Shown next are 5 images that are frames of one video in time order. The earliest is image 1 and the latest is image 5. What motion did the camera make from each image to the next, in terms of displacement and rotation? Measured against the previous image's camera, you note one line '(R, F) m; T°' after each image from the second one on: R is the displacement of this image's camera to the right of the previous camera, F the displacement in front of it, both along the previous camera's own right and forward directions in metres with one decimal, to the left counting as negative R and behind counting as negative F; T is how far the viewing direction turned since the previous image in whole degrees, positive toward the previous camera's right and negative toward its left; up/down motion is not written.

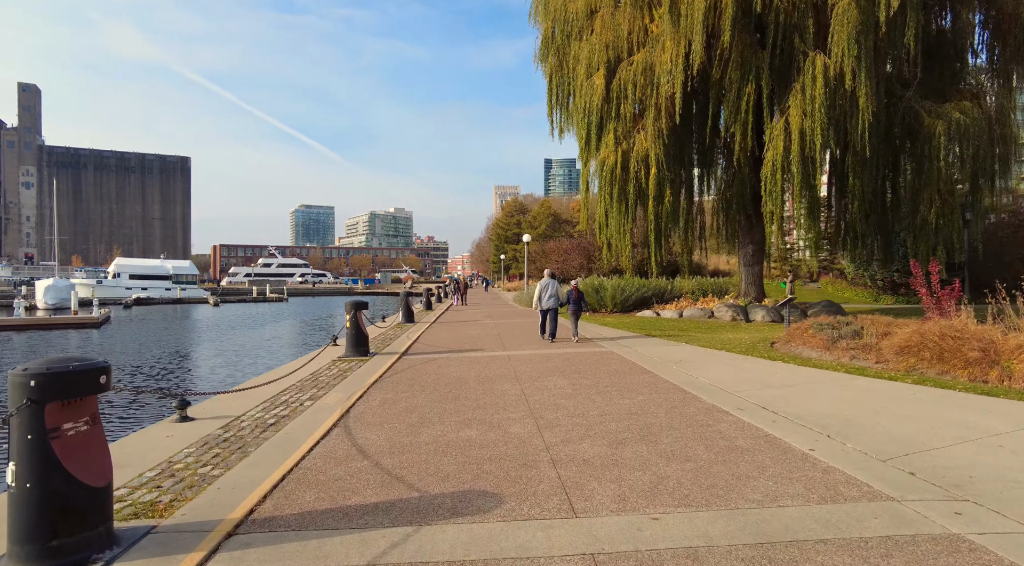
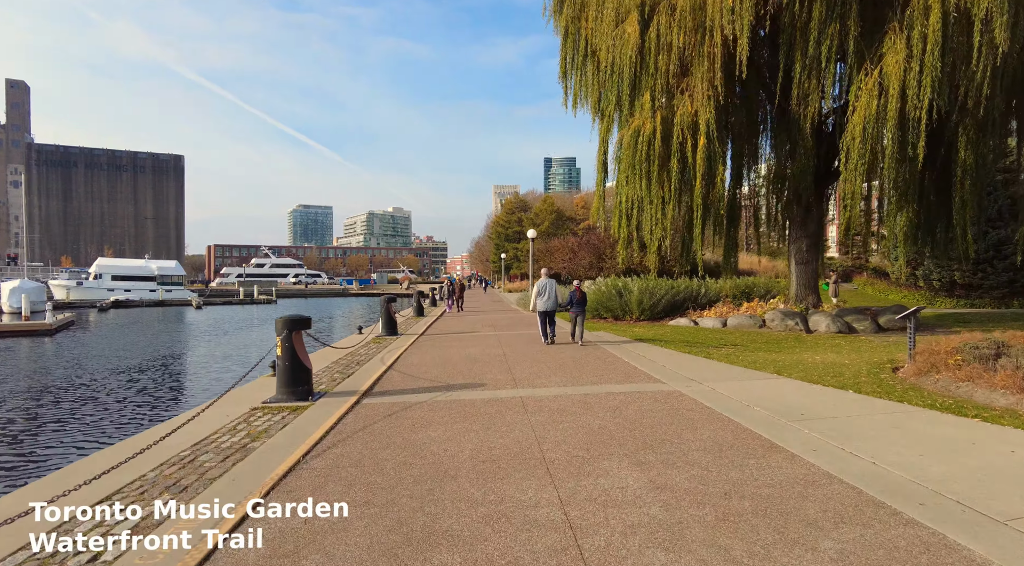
(-0.2, +3.9) m; 0°
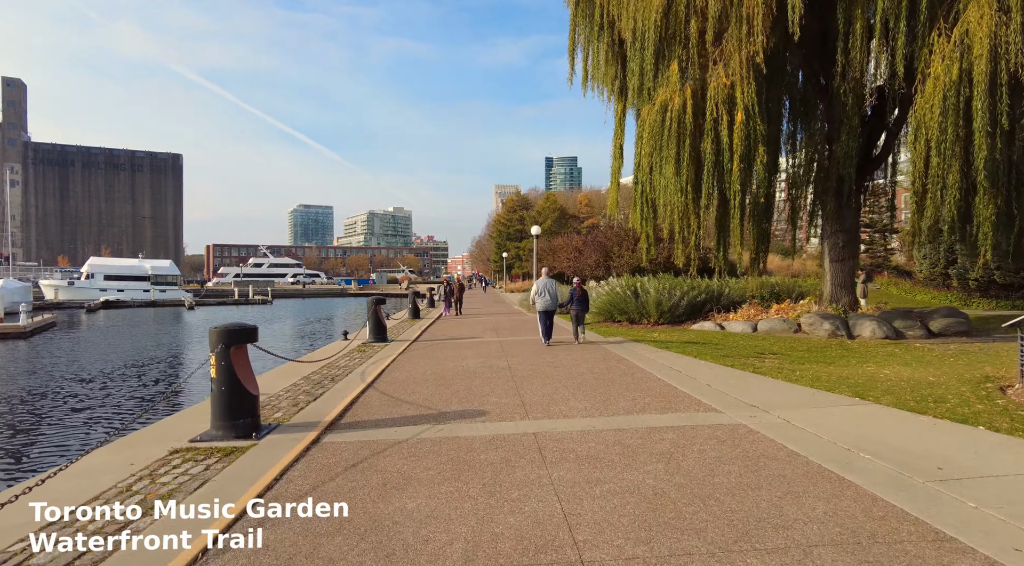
(-0.1, +1.9) m; 0°
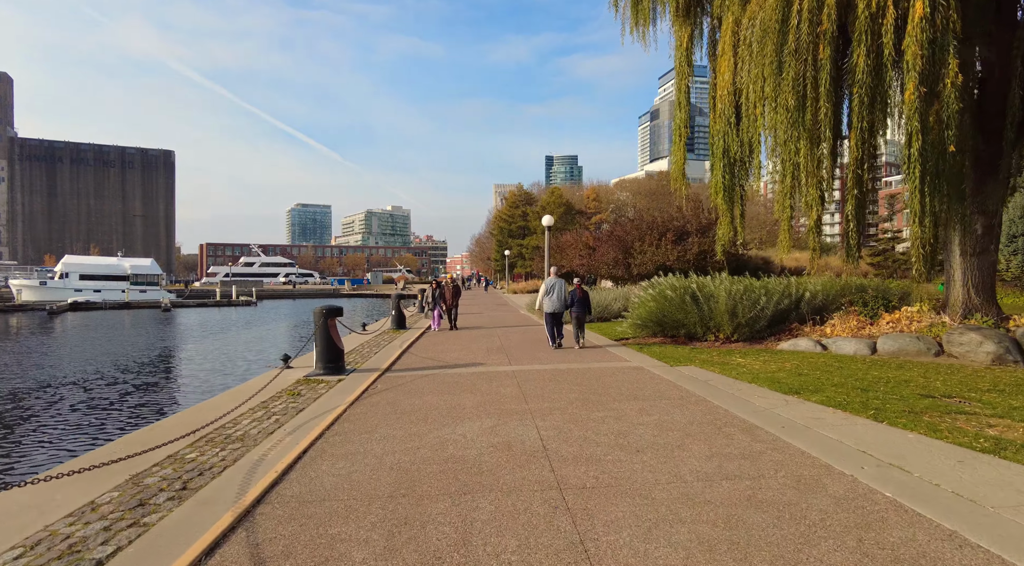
(-0.3, +4.9) m; 0°
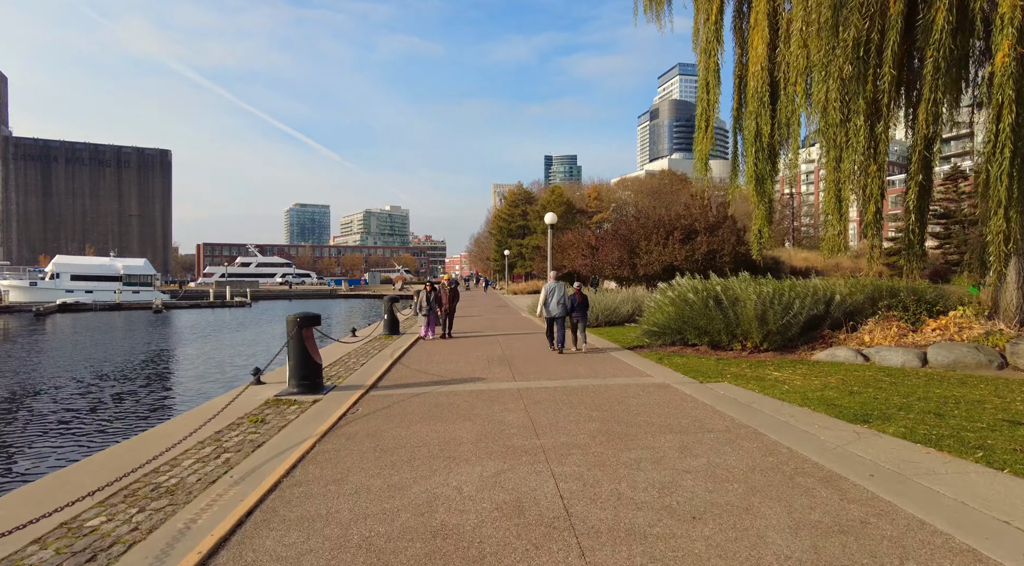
(-0.1, +1.4) m; 0°
